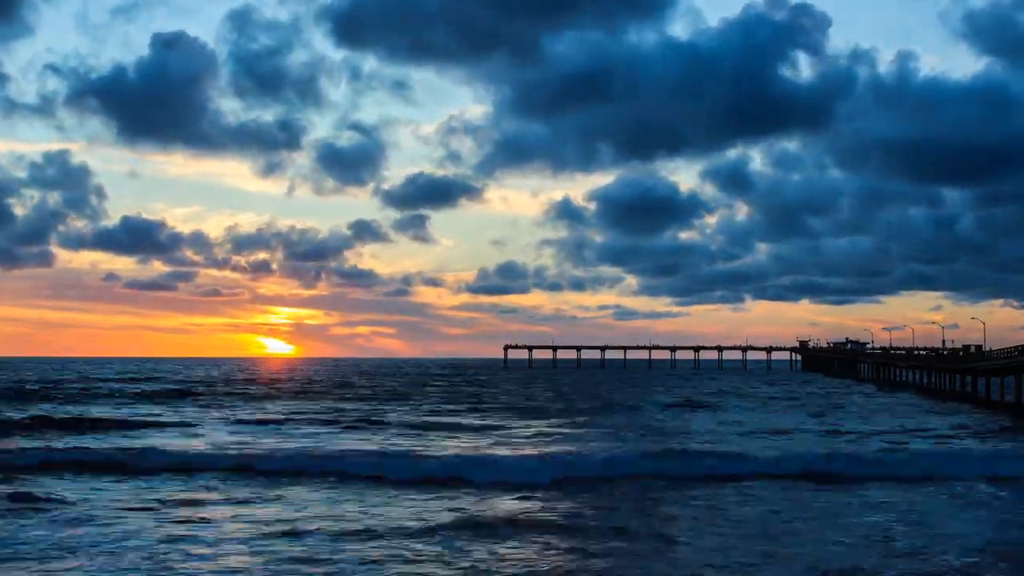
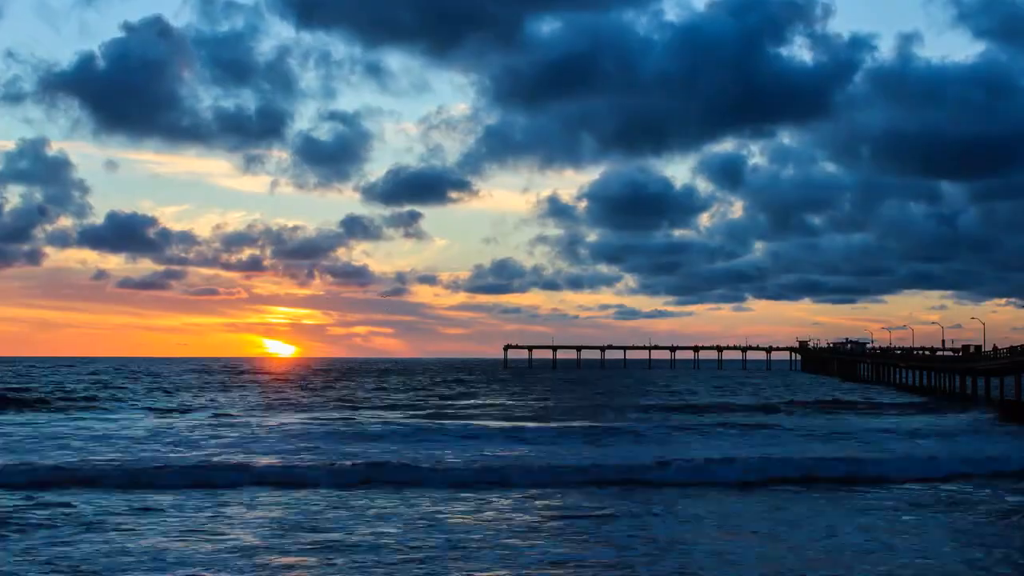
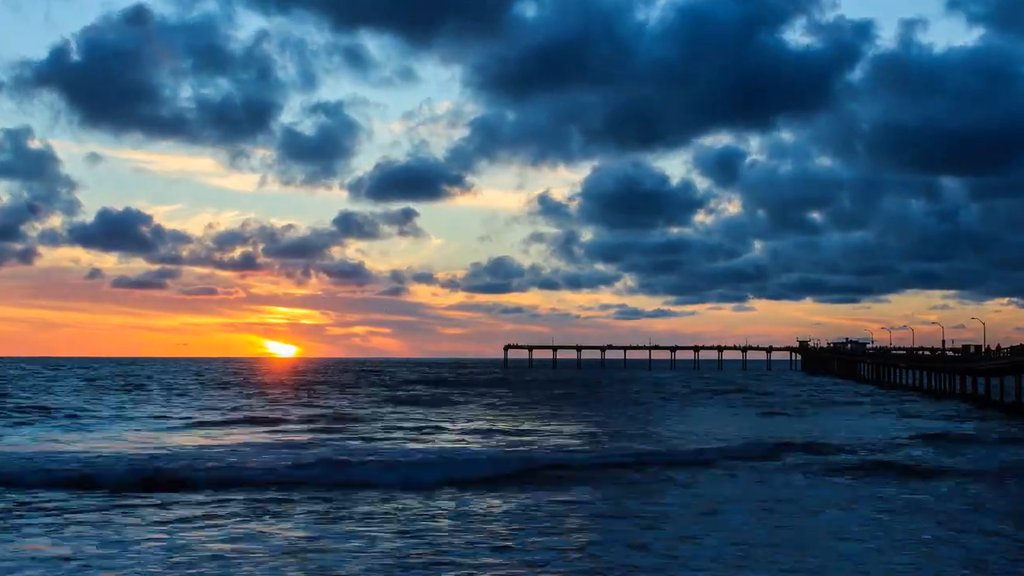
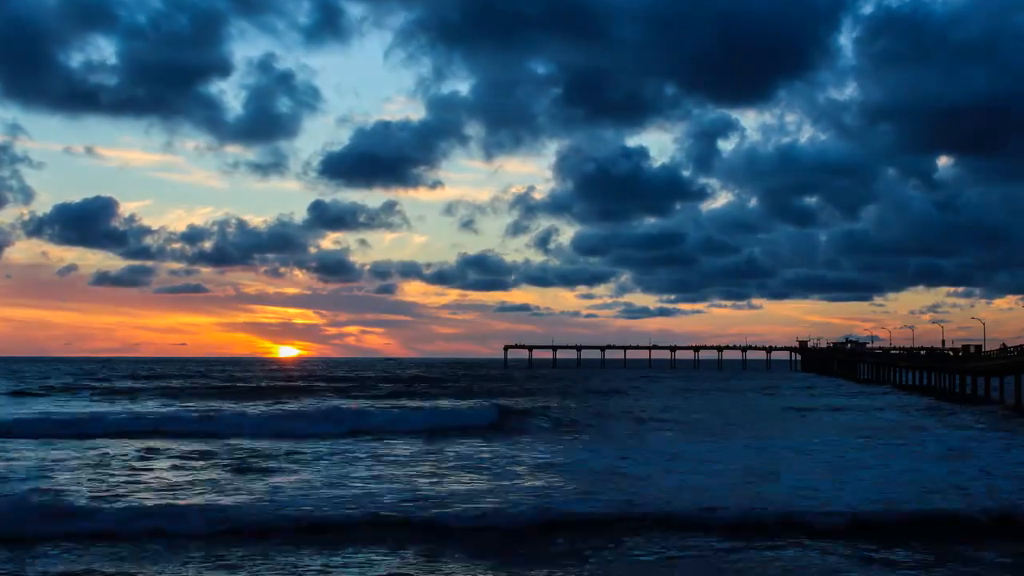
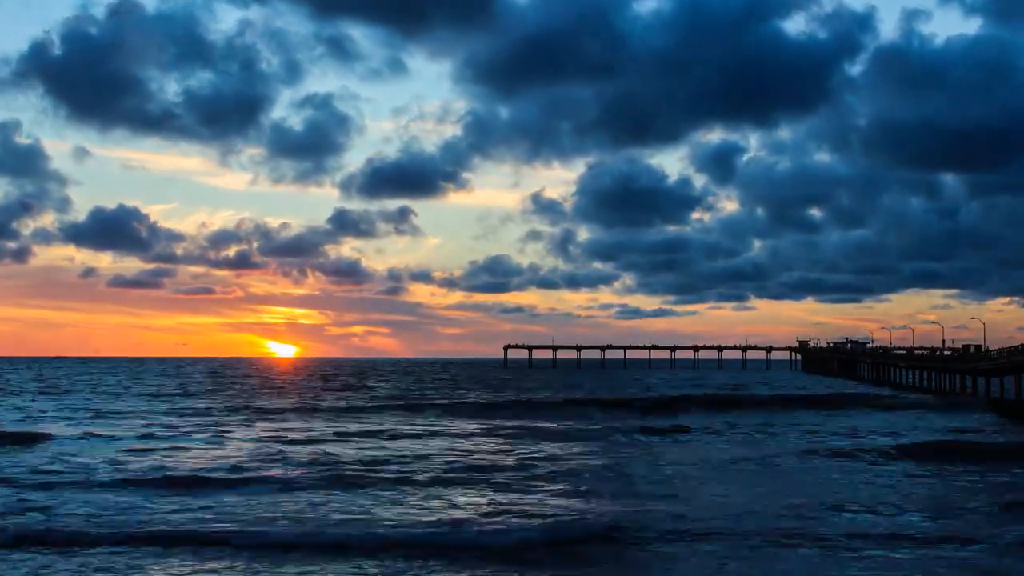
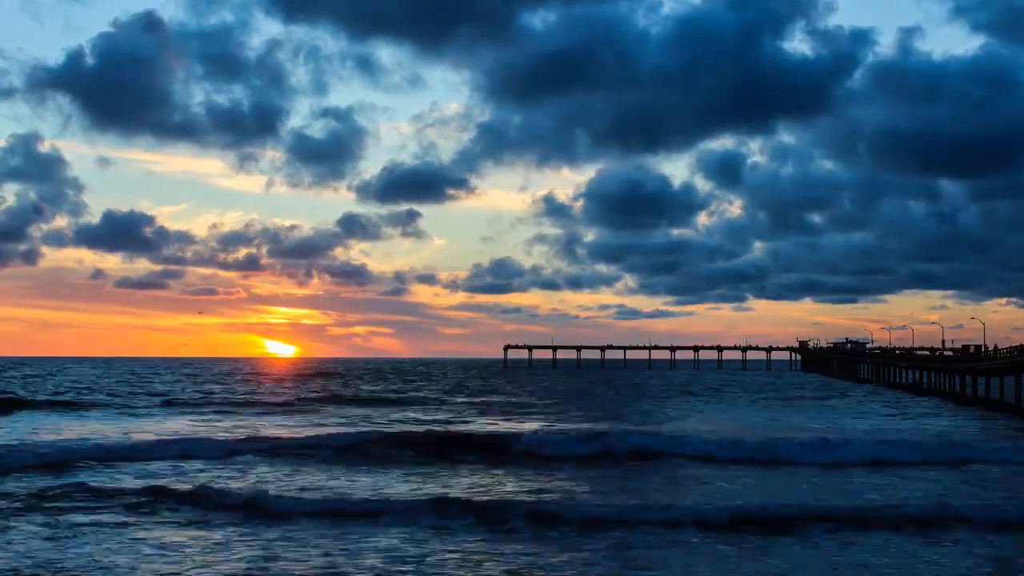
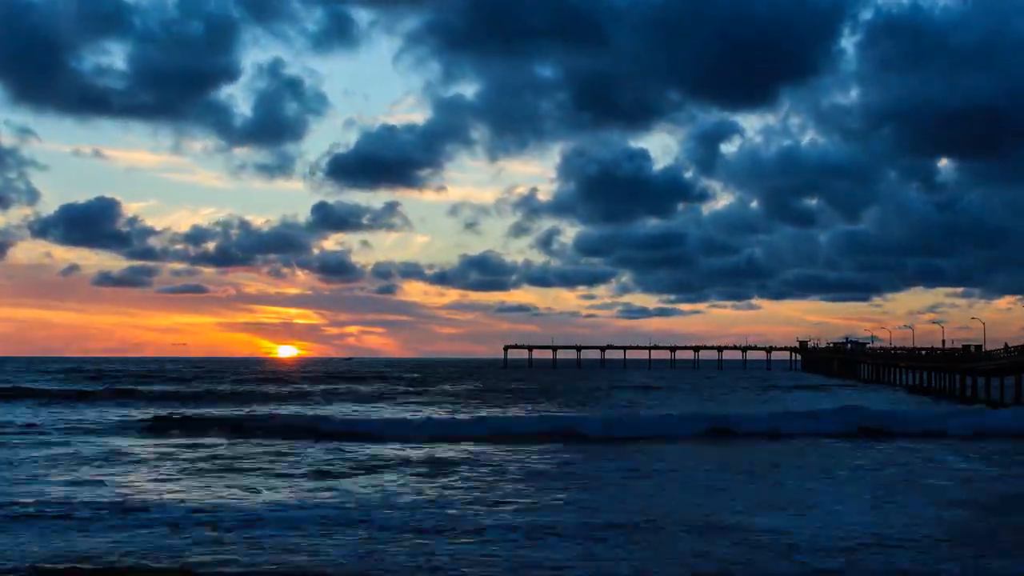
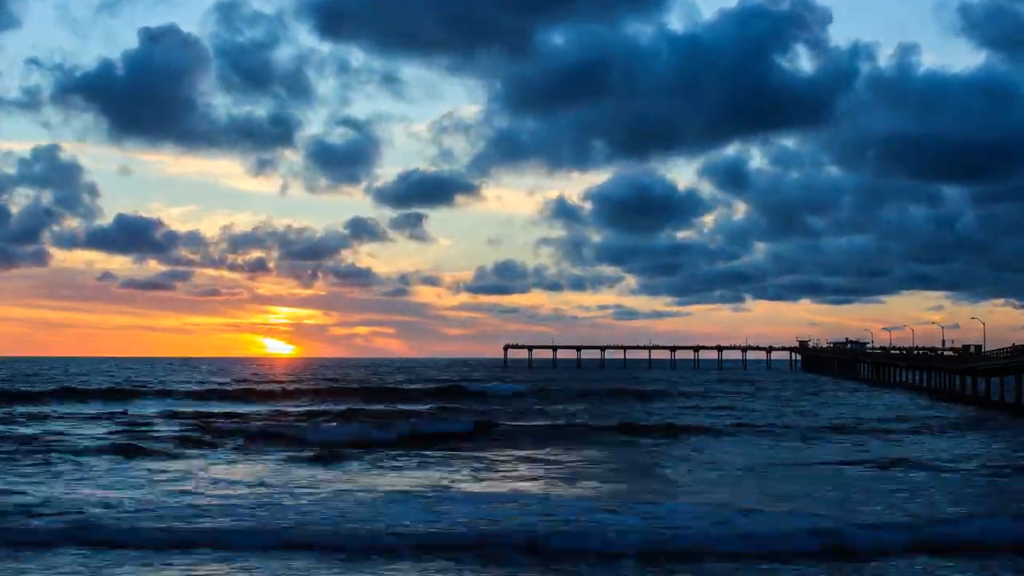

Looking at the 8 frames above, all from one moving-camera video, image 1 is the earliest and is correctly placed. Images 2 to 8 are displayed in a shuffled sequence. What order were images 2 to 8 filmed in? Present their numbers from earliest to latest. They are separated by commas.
8, 2, 6, 3, 5, 7, 4
